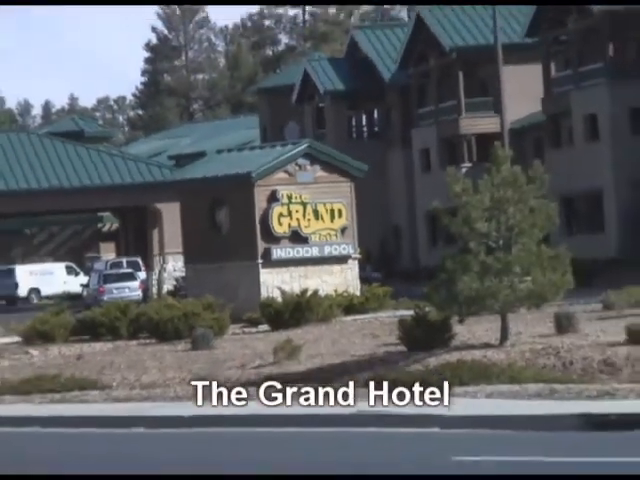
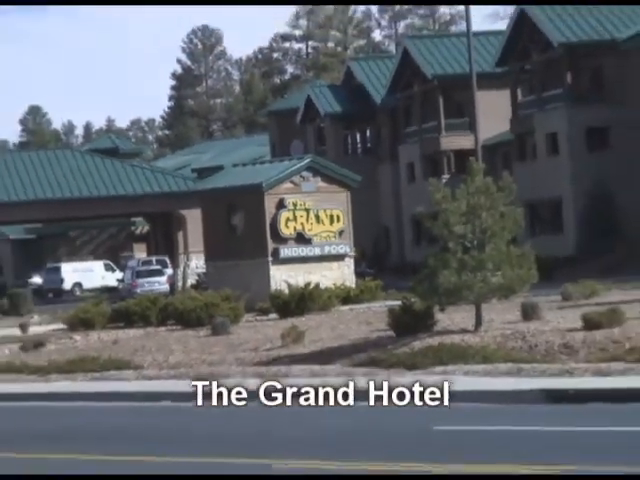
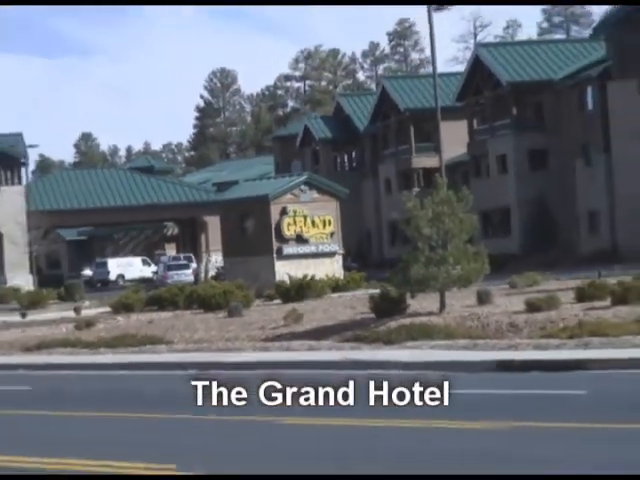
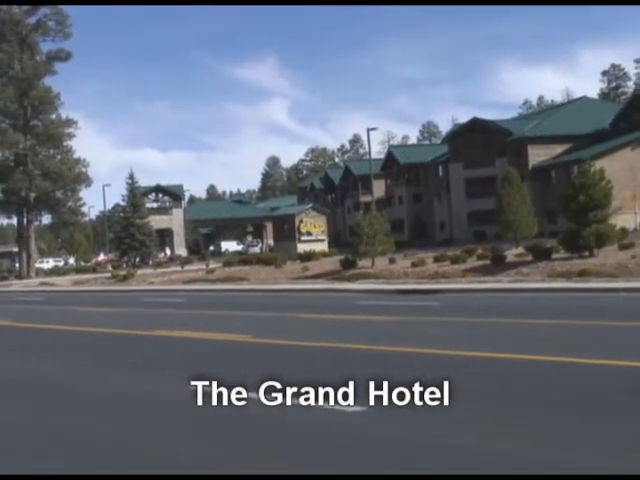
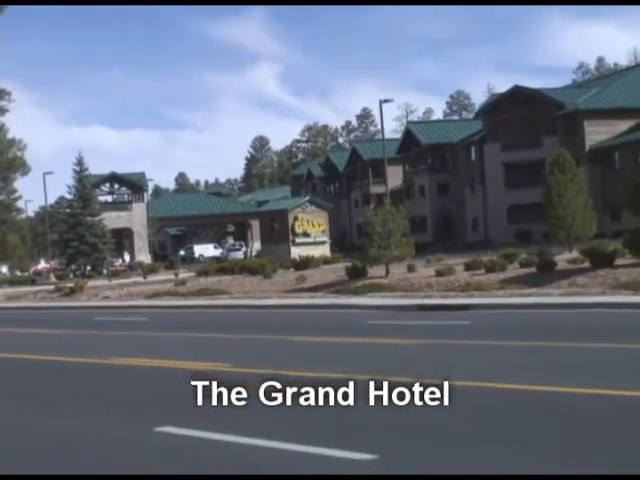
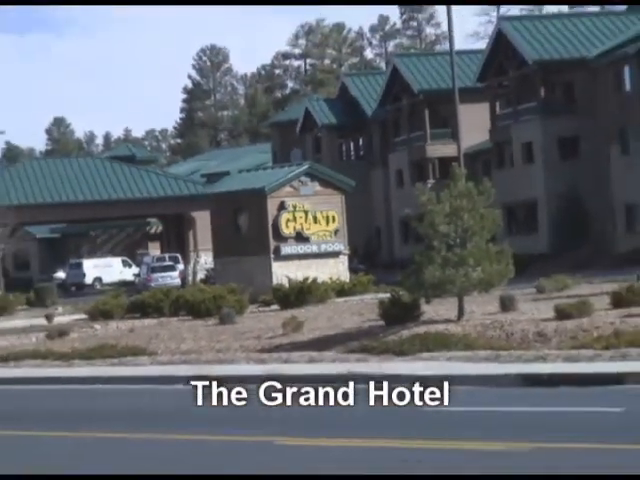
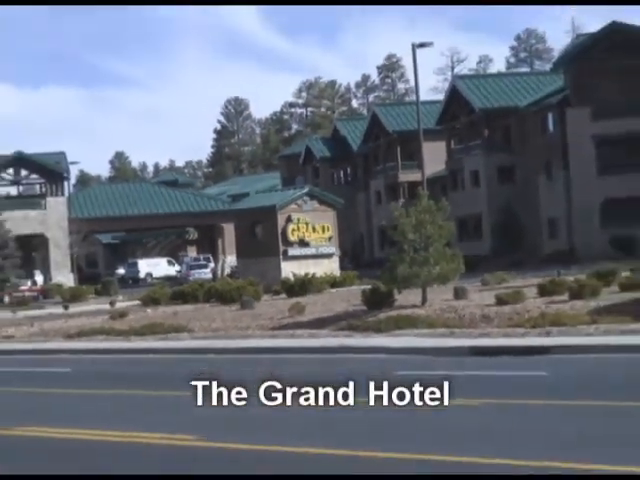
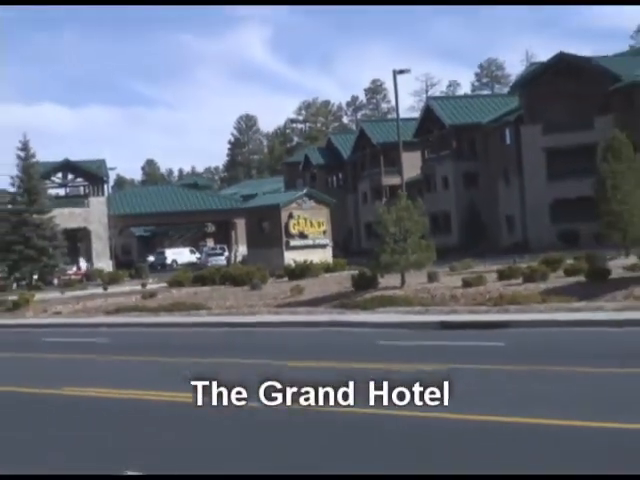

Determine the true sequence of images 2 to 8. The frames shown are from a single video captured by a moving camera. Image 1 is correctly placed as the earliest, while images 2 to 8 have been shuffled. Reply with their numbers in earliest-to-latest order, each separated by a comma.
2, 6, 3, 7, 8, 5, 4
